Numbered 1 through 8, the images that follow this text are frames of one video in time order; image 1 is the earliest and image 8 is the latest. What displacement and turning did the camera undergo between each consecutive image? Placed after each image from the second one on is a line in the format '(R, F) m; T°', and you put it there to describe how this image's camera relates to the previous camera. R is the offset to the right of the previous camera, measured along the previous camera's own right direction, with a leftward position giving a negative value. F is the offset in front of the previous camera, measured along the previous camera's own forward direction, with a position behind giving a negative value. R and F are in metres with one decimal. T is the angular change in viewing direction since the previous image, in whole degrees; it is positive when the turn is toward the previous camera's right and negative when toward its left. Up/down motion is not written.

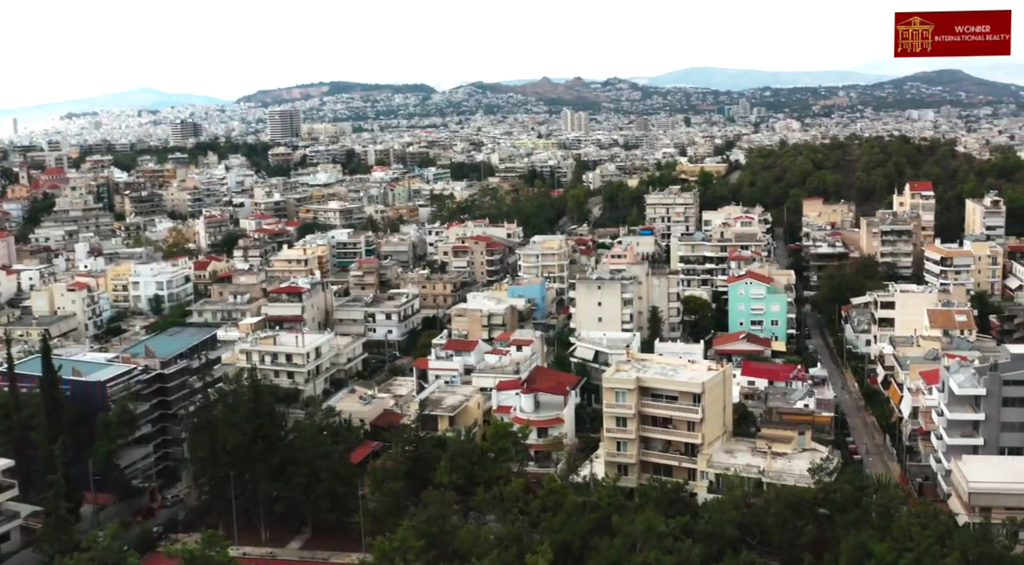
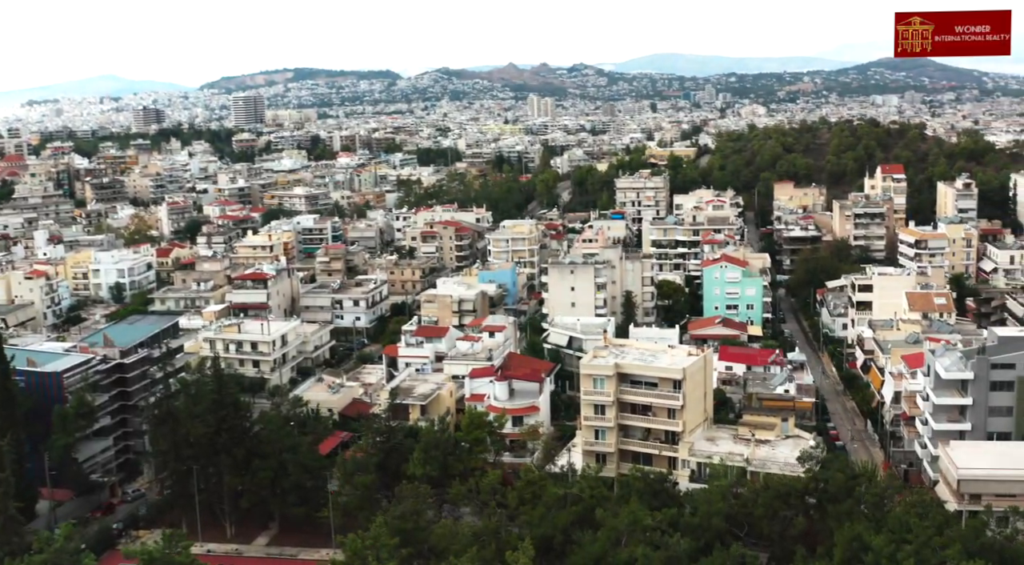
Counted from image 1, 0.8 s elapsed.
(-0.3, +1.8) m; +2°
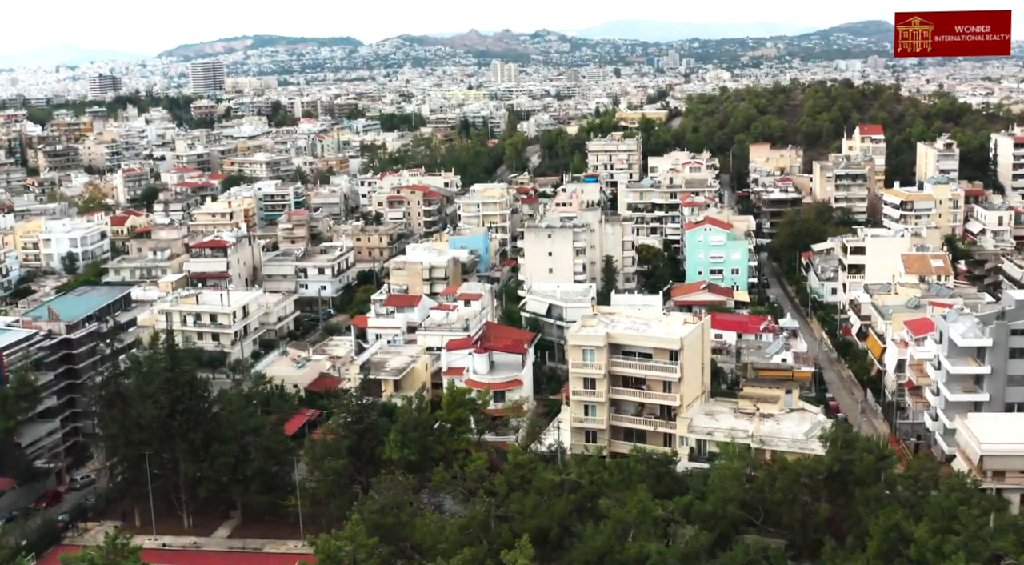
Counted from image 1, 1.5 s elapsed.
(-0.7, +4.0) m; +2°
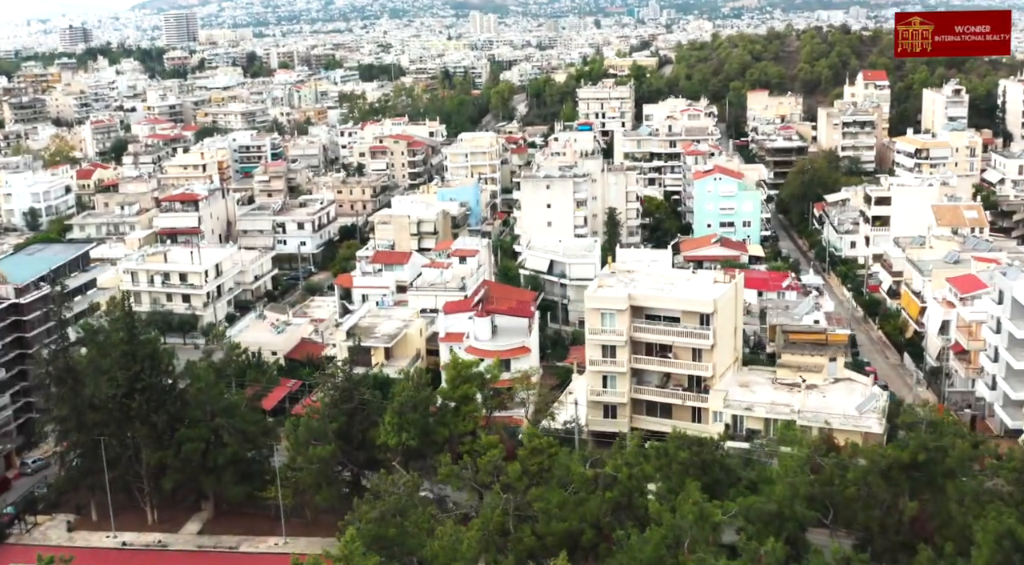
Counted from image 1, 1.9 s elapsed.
(-1.1, +5.6) m; +1°
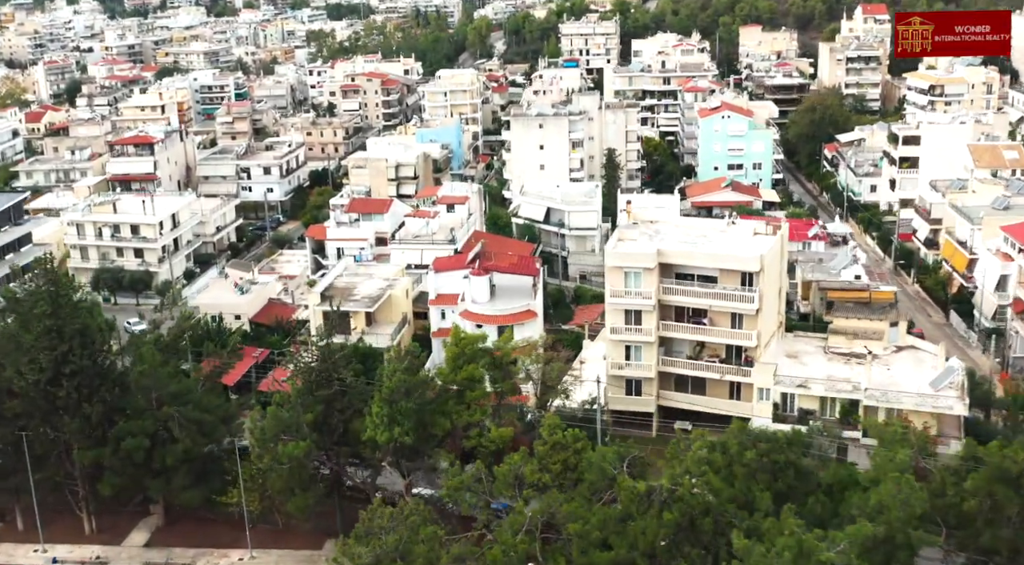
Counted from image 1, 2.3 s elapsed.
(-1.1, +6.3) m; +2°
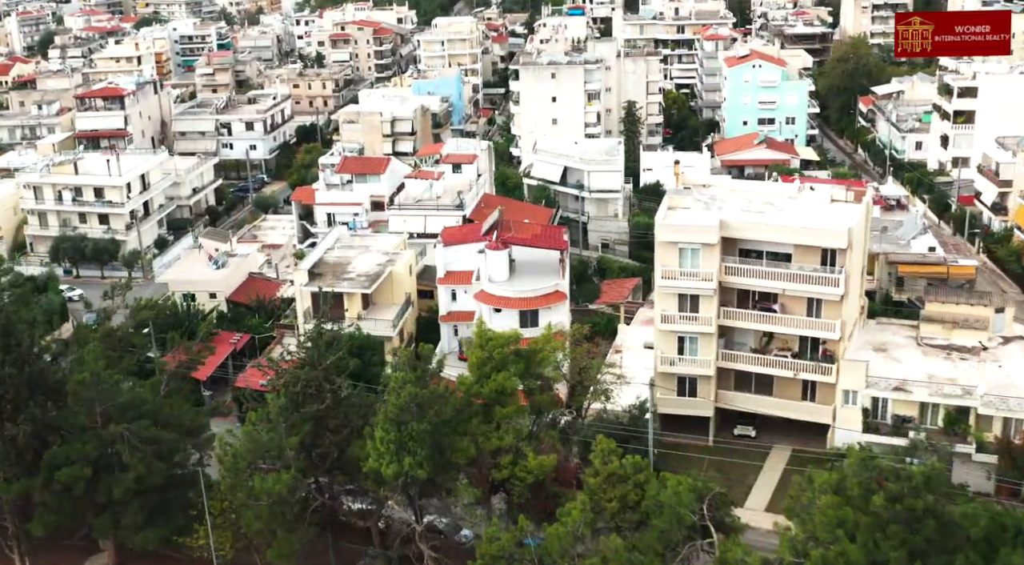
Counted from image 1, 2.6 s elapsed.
(-1.0, +6.0) m; +1°
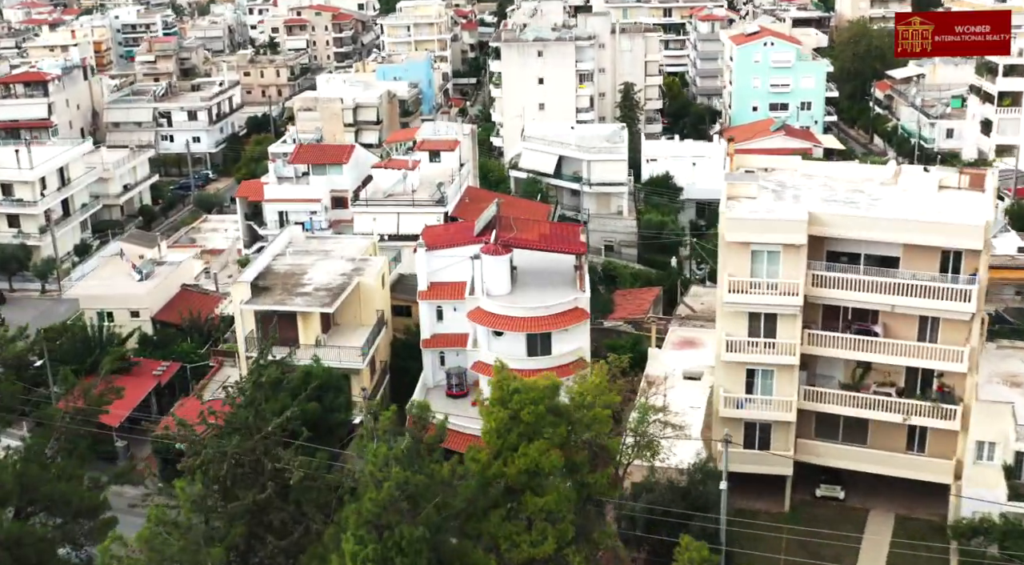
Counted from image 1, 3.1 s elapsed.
(-1.0, +7.2) m; +2°
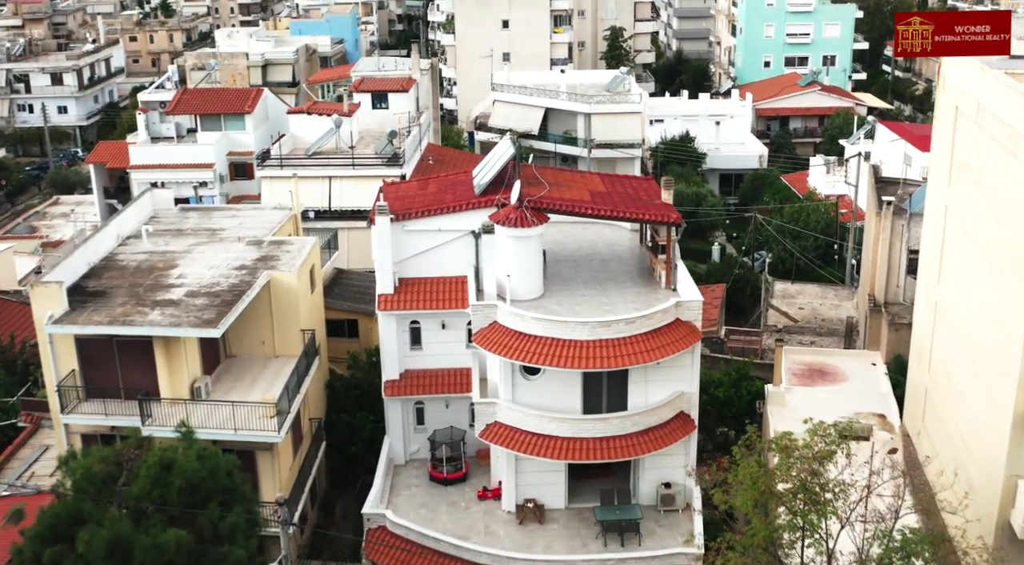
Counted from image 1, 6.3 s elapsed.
(-1.6, +11.1) m; +5°
